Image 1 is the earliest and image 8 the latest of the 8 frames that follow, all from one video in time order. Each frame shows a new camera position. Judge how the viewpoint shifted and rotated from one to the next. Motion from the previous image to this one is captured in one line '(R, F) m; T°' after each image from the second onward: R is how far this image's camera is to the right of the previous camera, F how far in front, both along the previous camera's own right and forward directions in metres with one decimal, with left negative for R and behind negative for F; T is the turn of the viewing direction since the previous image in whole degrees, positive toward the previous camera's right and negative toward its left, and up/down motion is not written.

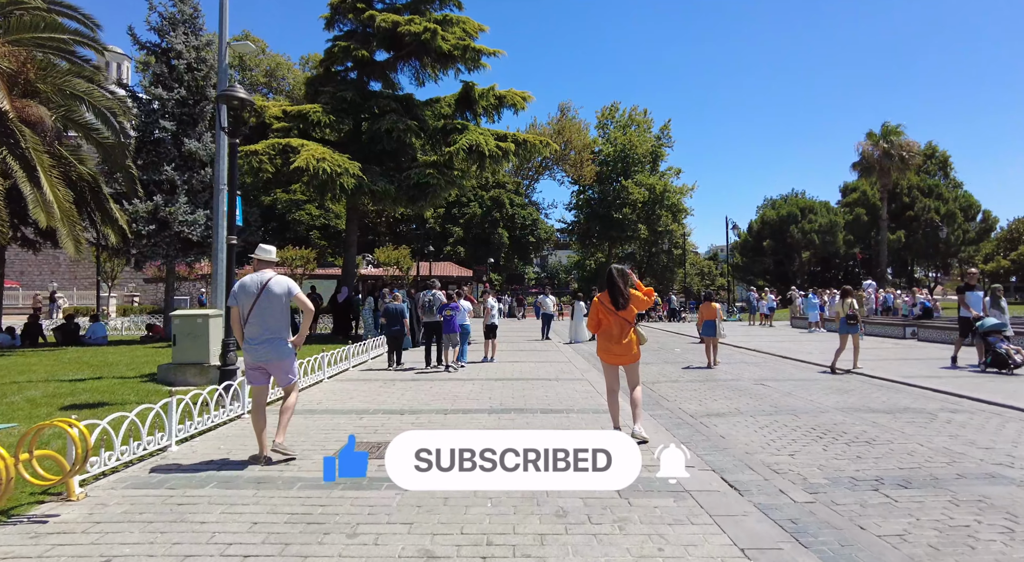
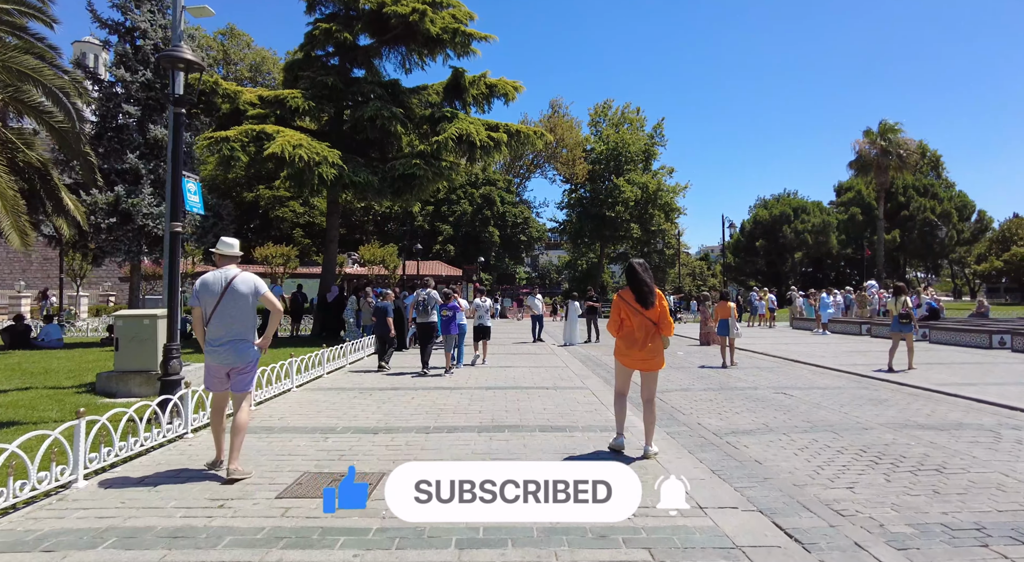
(0.0, +1.1) m; +1°
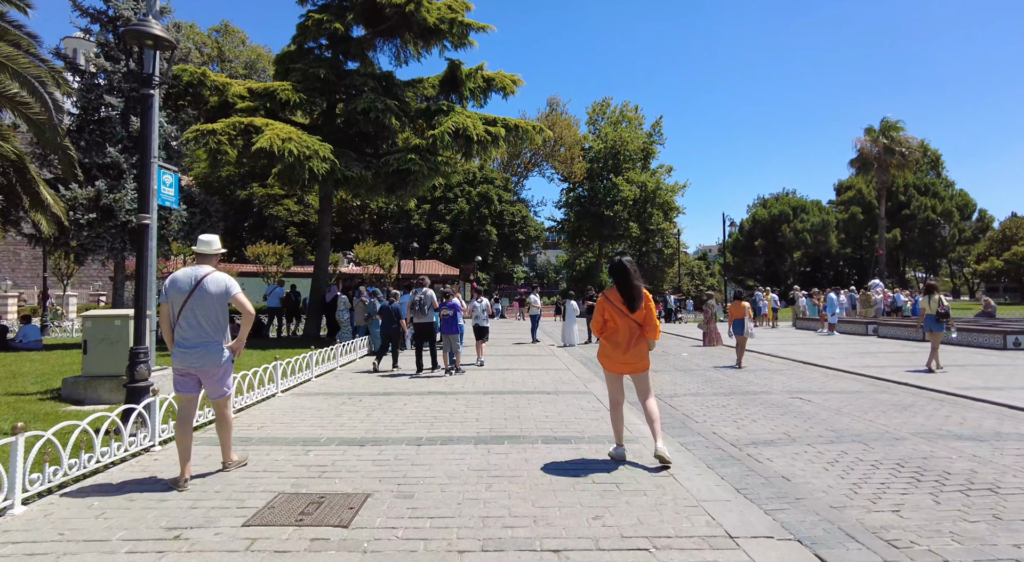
(0.0, +0.5) m; 0°
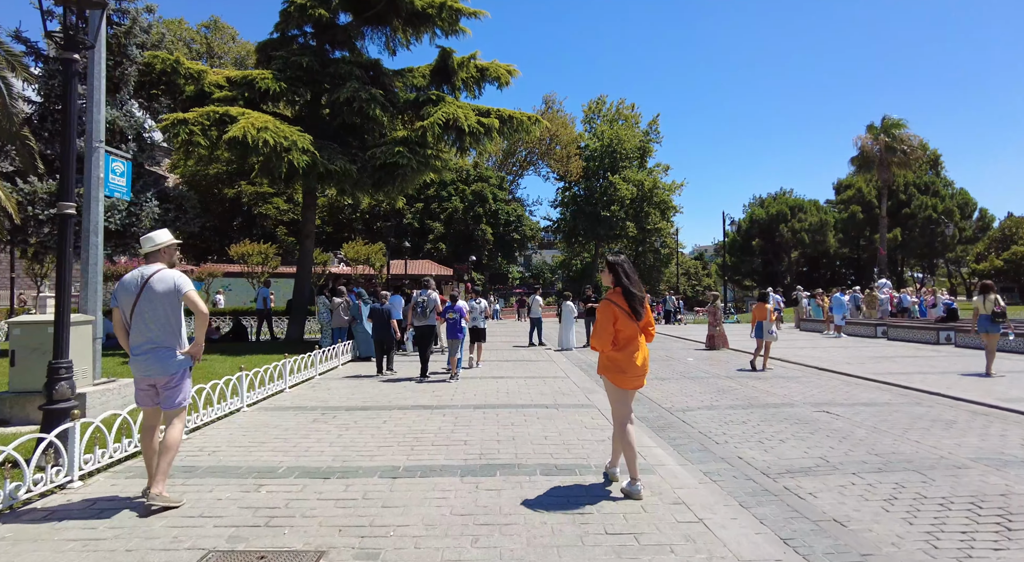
(0.0, +0.9) m; 0°
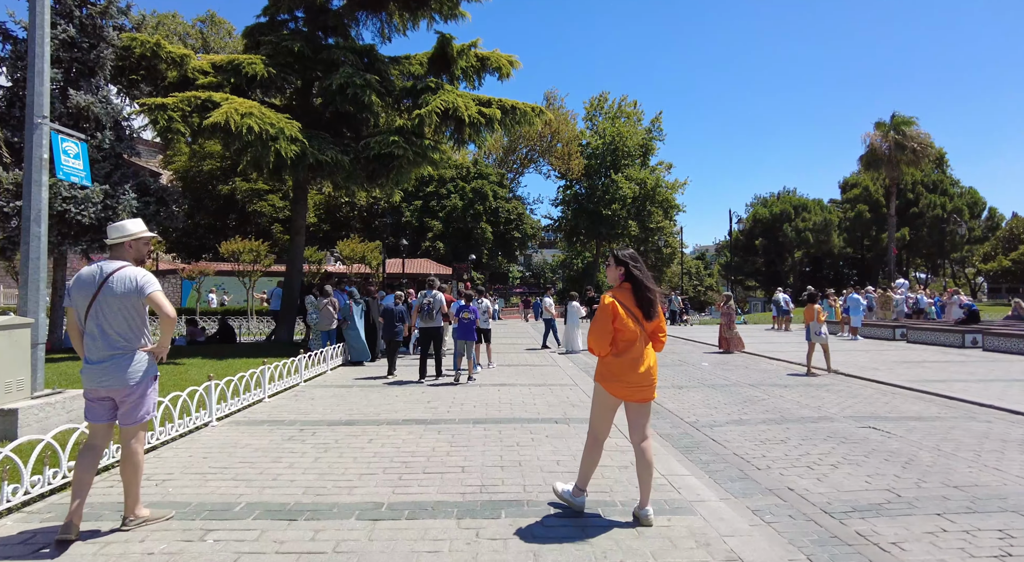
(-0.1, +0.9) m; 0°
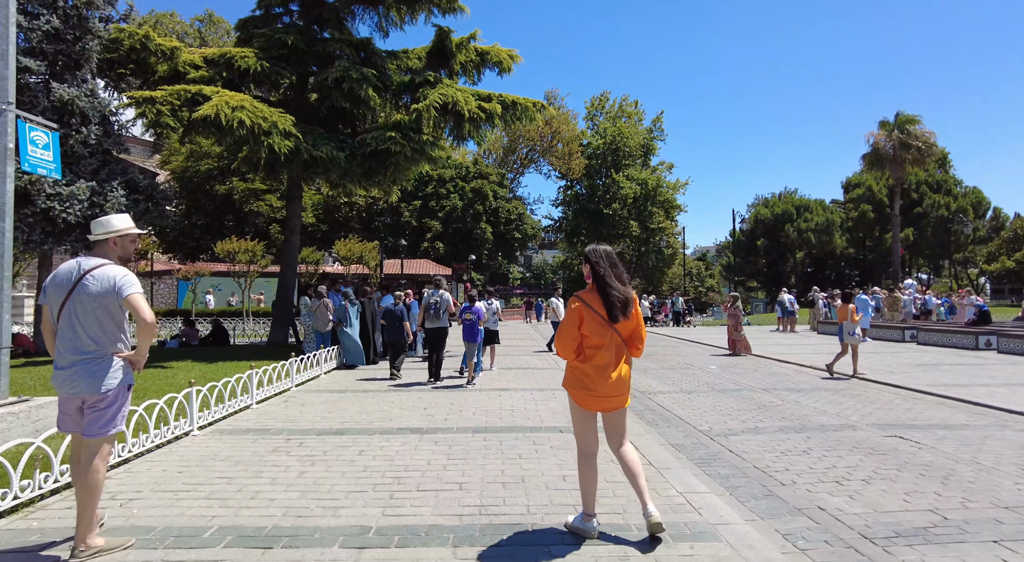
(0.0, +0.4) m; 0°
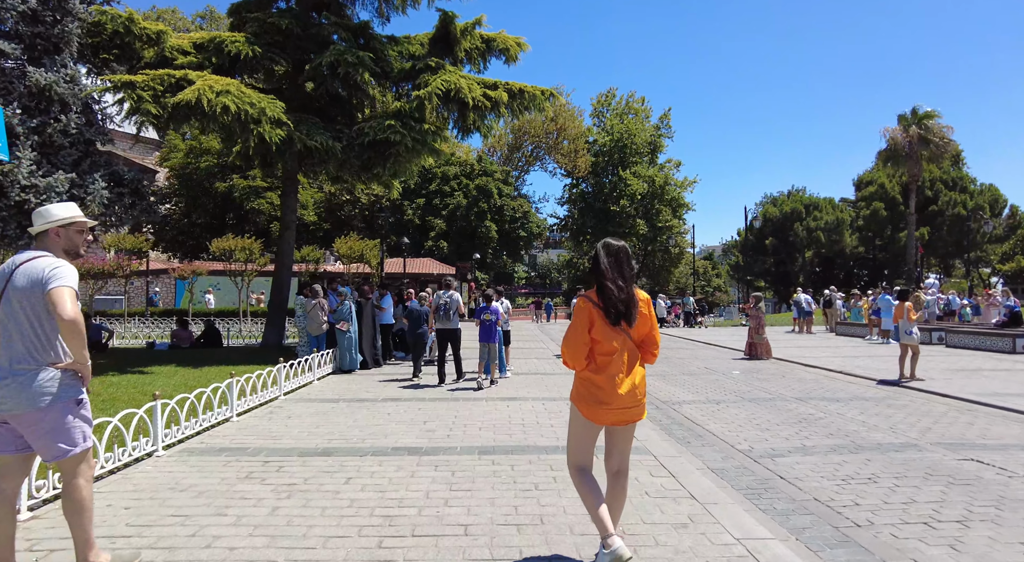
(-0.1, +0.8) m; 0°
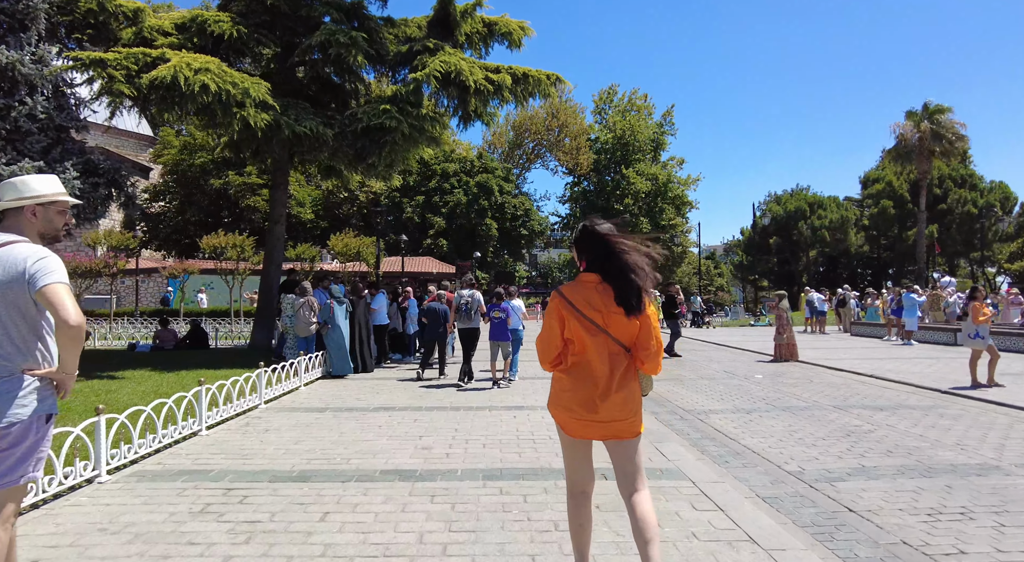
(-0.1, +0.9) m; 0°
